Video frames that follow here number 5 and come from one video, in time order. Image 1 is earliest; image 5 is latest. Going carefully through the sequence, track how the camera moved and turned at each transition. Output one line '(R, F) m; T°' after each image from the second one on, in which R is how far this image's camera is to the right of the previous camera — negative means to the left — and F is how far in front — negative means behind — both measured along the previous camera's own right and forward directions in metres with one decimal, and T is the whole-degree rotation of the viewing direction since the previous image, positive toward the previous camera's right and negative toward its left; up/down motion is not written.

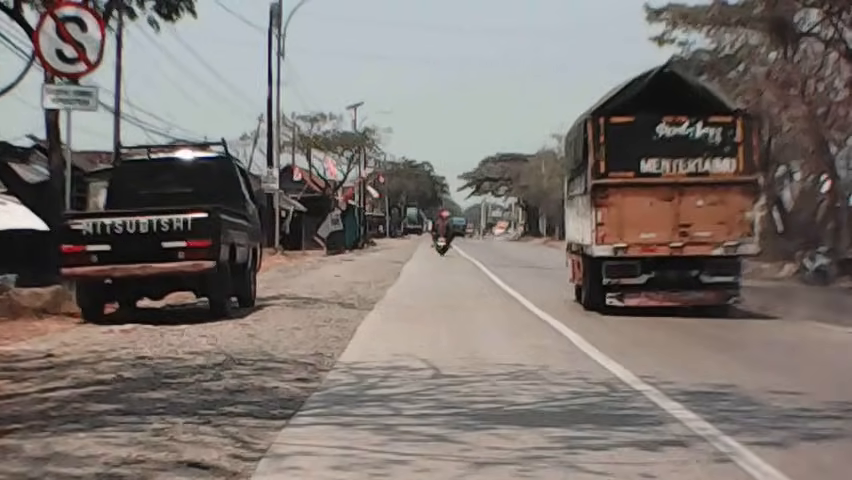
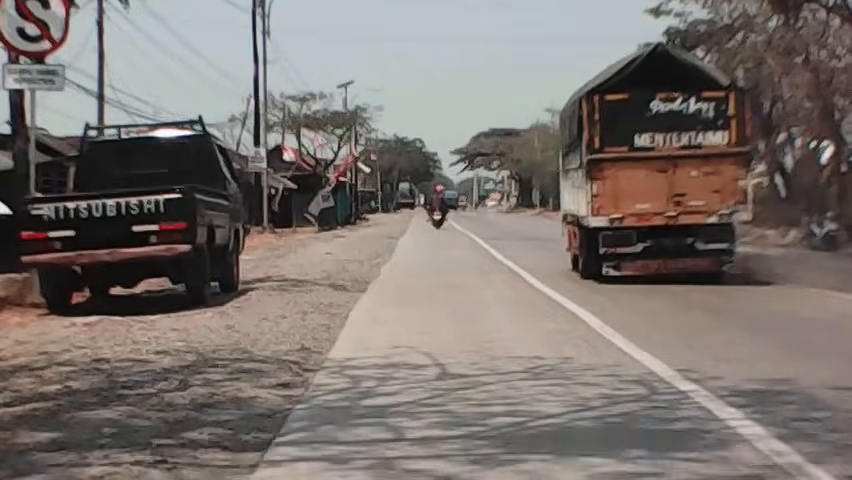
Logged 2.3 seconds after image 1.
(-0.1, +1.7) m; 0°
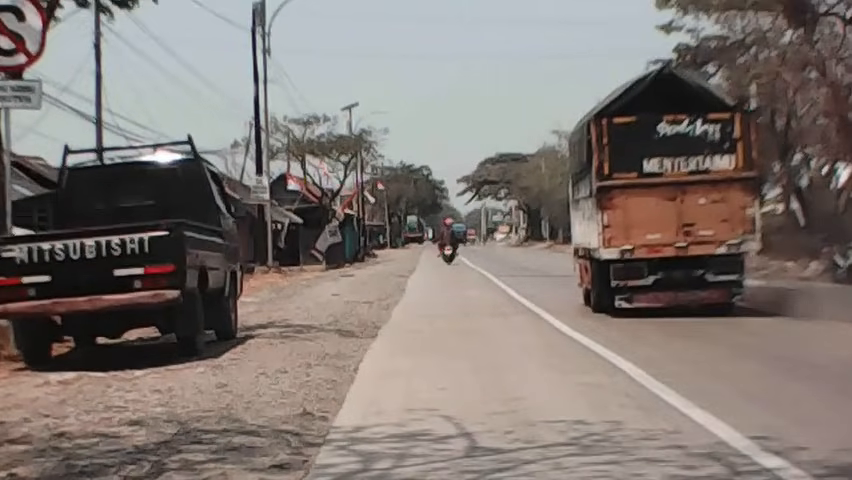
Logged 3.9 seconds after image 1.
(-0.1, +1.7) m; 0°
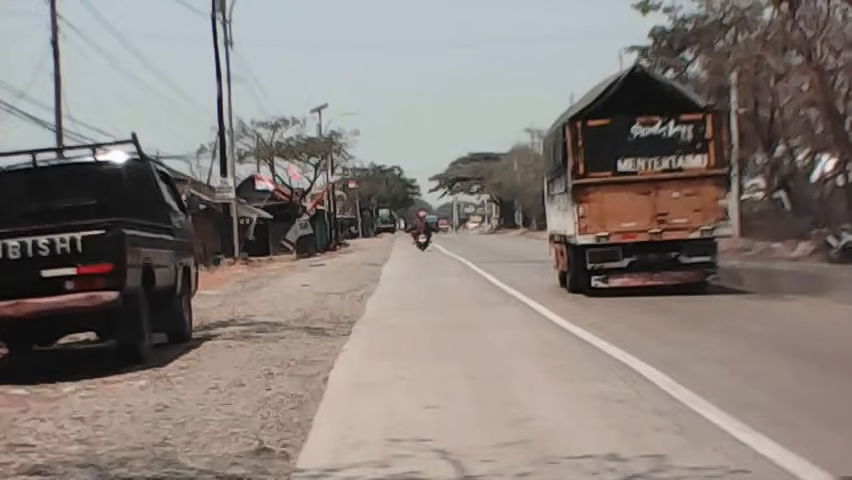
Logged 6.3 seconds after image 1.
(-0.1, +2.1) m; +1°
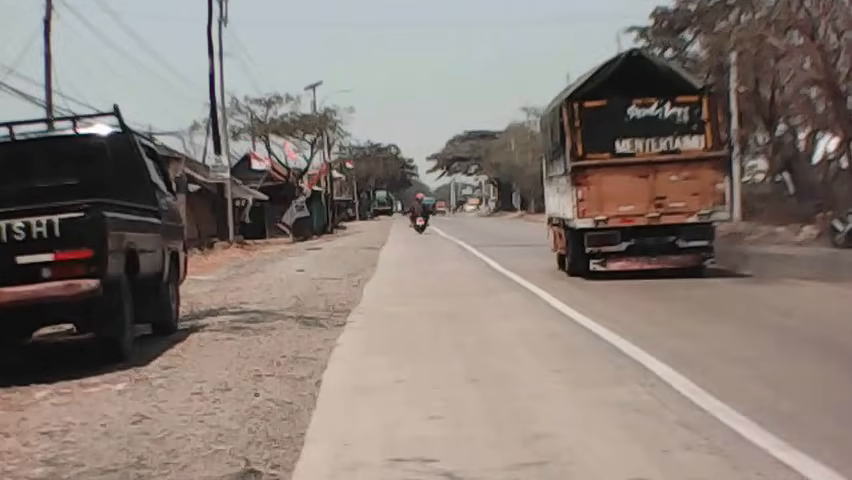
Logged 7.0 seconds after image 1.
(-0.1, +0.9) m; 0°
